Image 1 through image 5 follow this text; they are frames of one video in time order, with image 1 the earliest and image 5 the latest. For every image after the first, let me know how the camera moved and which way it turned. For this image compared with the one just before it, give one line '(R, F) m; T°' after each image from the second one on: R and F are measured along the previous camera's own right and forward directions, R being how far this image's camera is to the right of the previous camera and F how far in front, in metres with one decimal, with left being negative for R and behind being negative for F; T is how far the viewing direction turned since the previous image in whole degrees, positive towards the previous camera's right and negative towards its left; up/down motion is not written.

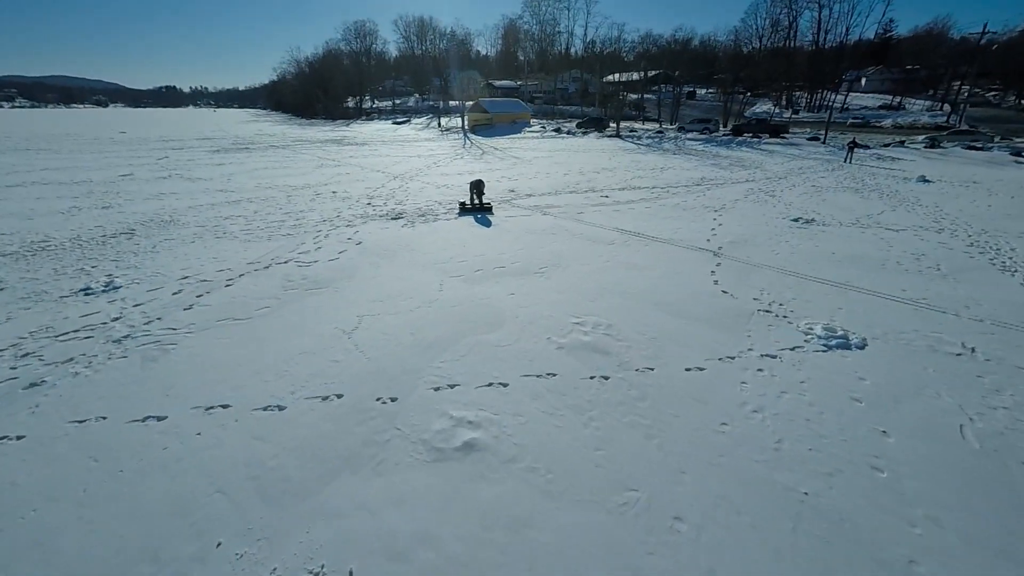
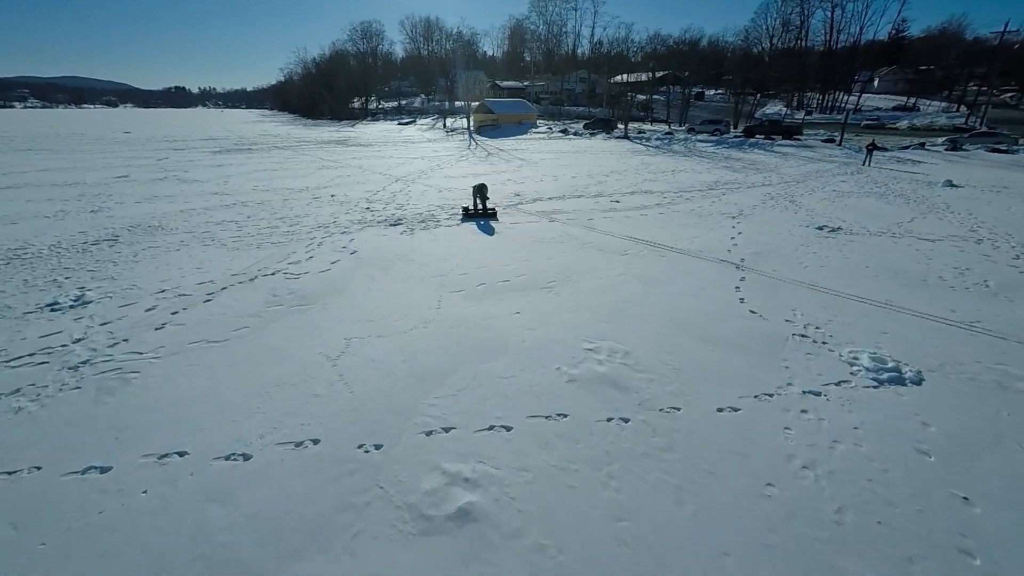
(0.0, +0.6) m; -1°
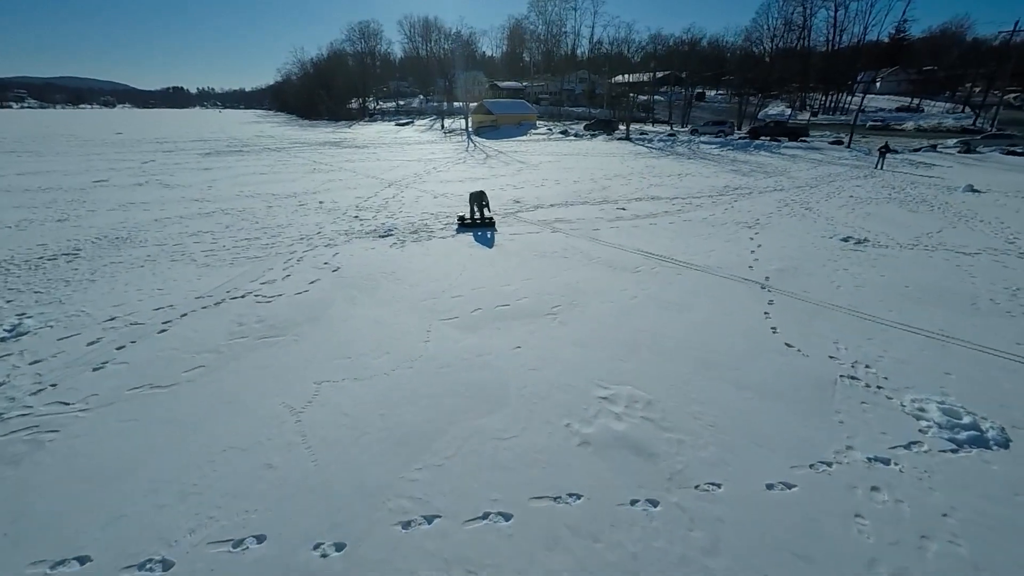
(0.0, +0.8) m; 0°
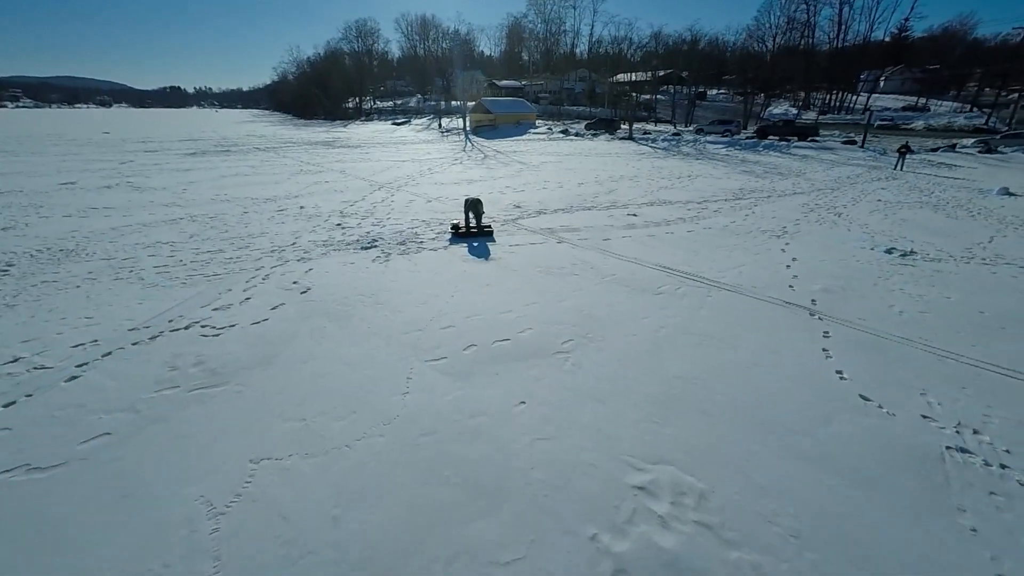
(0.0, +1.1) m; 0°
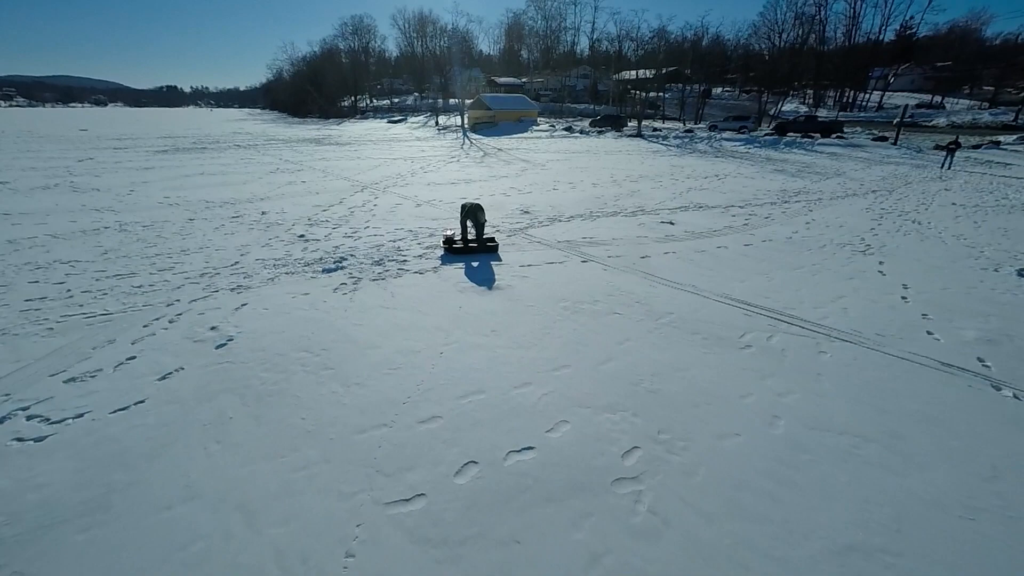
(-0.2, +2.1) m; 0°
